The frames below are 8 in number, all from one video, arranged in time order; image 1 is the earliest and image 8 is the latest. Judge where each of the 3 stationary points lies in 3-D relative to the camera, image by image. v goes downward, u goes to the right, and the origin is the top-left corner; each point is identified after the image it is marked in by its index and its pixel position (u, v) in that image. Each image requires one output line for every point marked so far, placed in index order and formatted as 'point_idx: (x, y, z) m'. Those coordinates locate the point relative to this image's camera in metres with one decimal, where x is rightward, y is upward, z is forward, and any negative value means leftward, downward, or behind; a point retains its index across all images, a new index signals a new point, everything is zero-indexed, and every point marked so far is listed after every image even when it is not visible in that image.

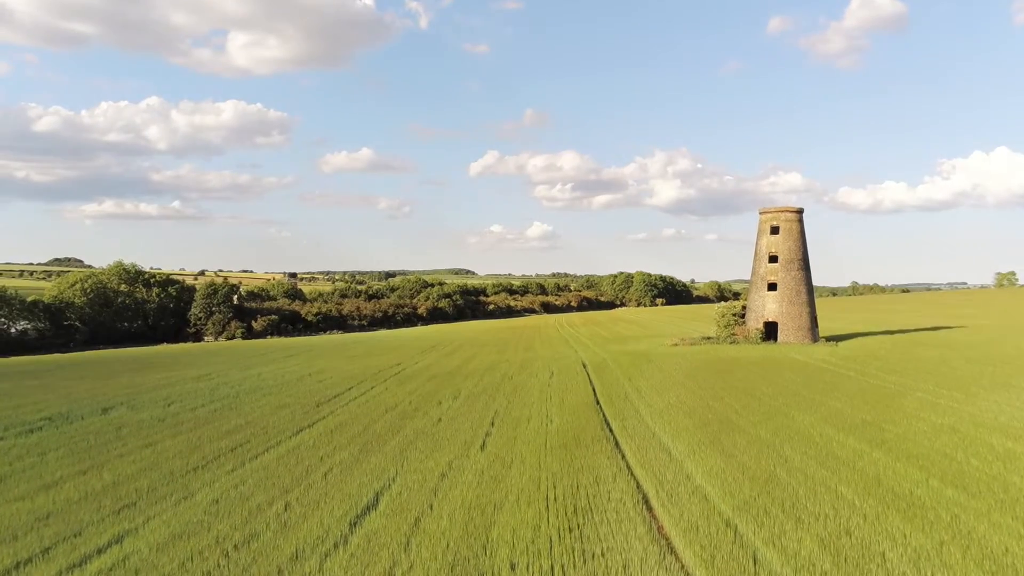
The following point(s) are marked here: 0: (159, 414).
0: (-11.5, -4.1, +19.3) m
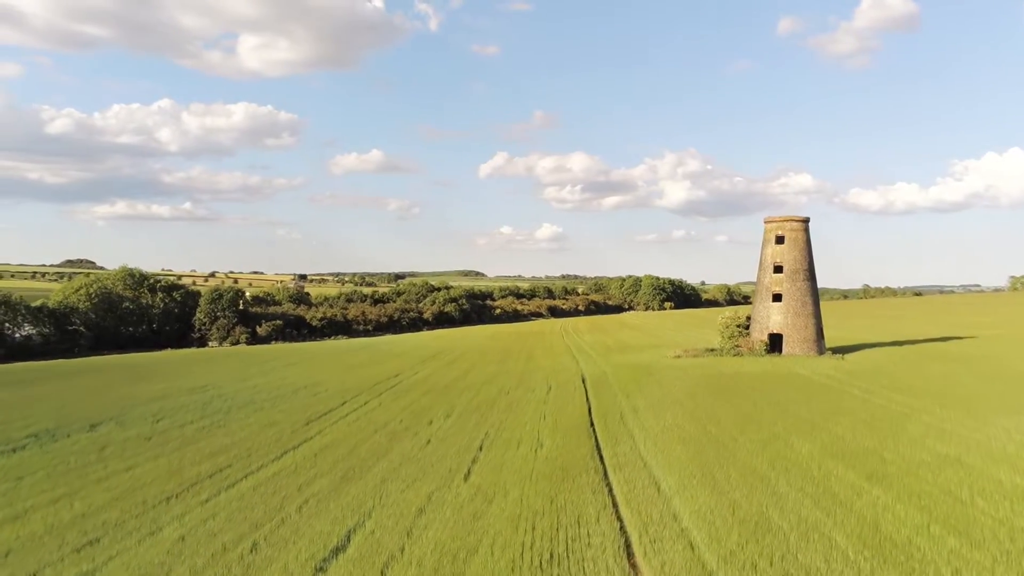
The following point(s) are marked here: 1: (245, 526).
0: (-11.8, -4.6, +19.0) m
1: (-4.7, -4.2, +10.4) m
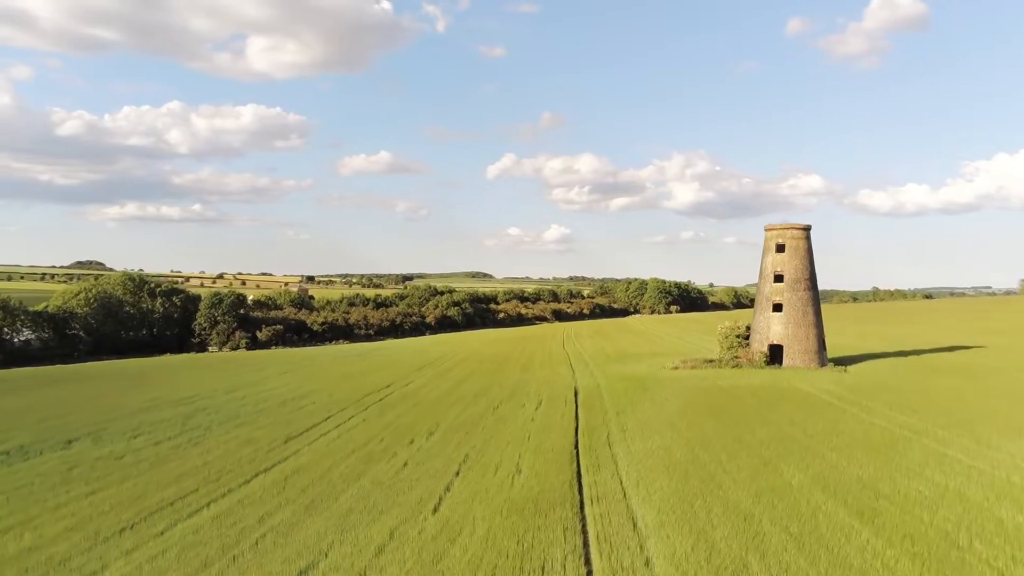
0: (-12.3, -5.0, +18.5) m
1: (-5.3, -4.6, +9.9) m
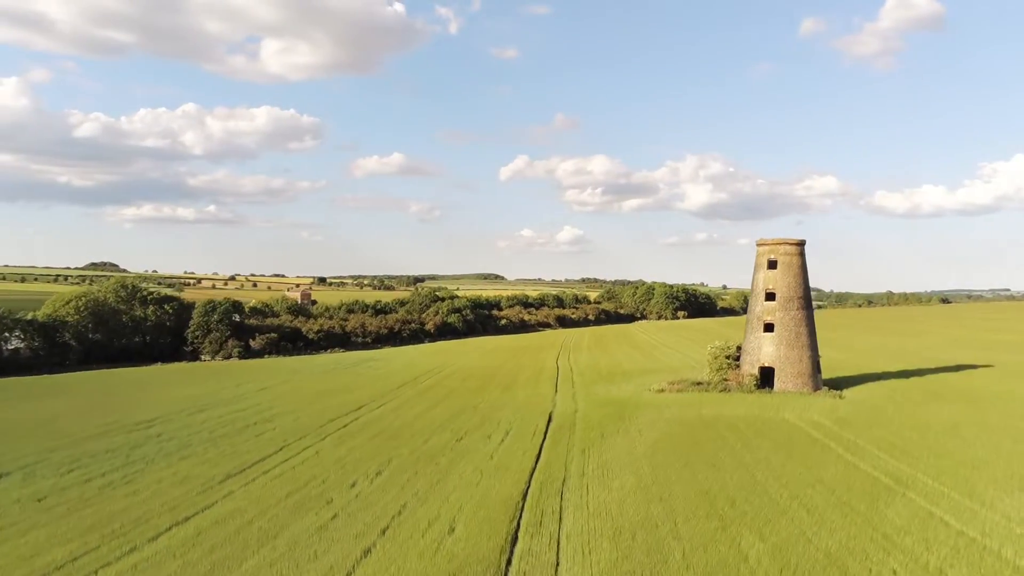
0: (-13.7, -5.8, +17.3) m
1: (-6.9, -5.4, +8.6) m
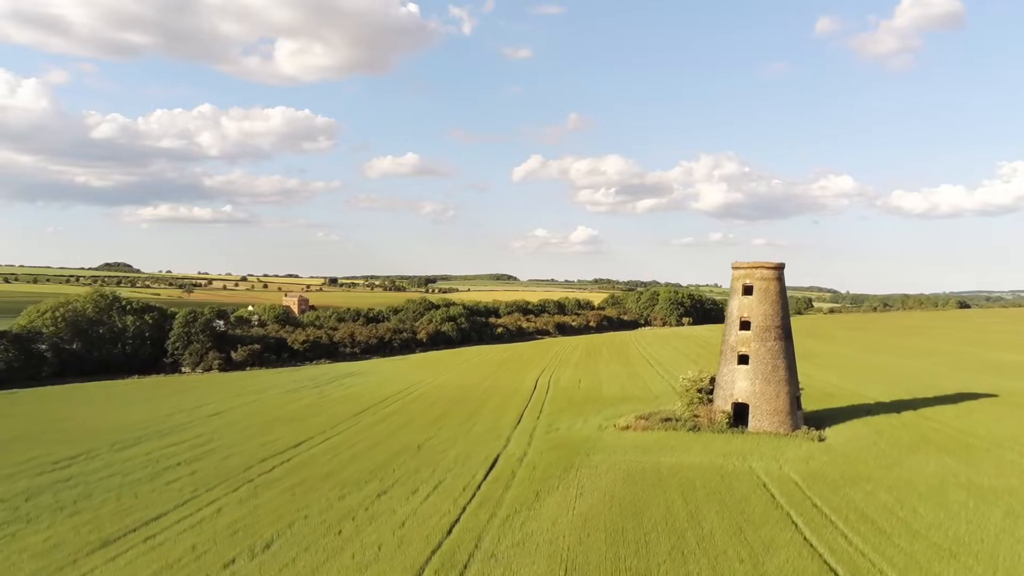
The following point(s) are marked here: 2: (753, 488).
0: (-16.1, -7.1, +15.4) m
1: (-9.5, -6.7, +6.5) m
2: (+7.7, -6.4, +18.9) m
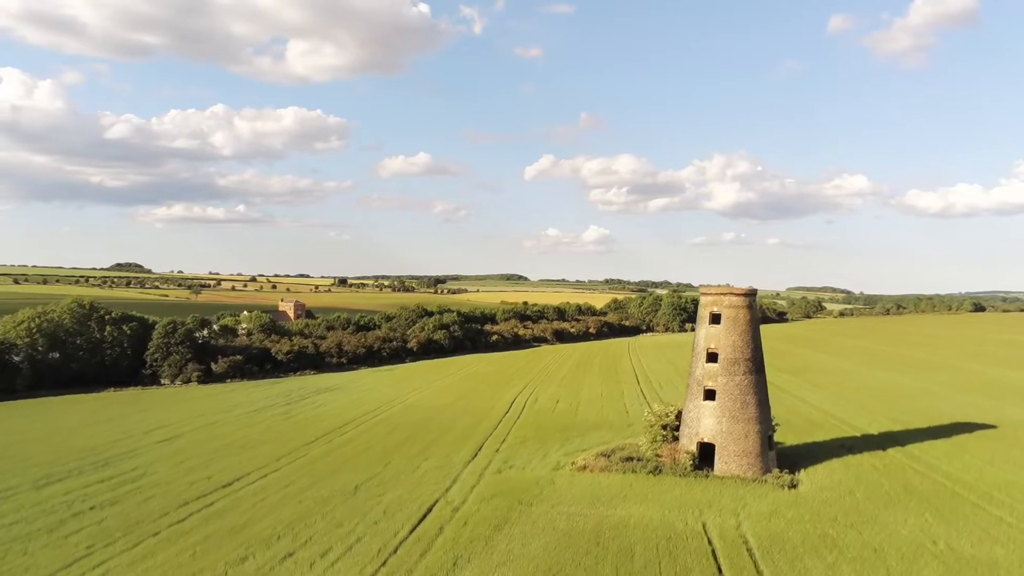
0: (-18.5, -8.2, +13.8) m
1: (-12.1, -7.9, +4.8) m
2: (+5.3, -7.6, +16.8) m
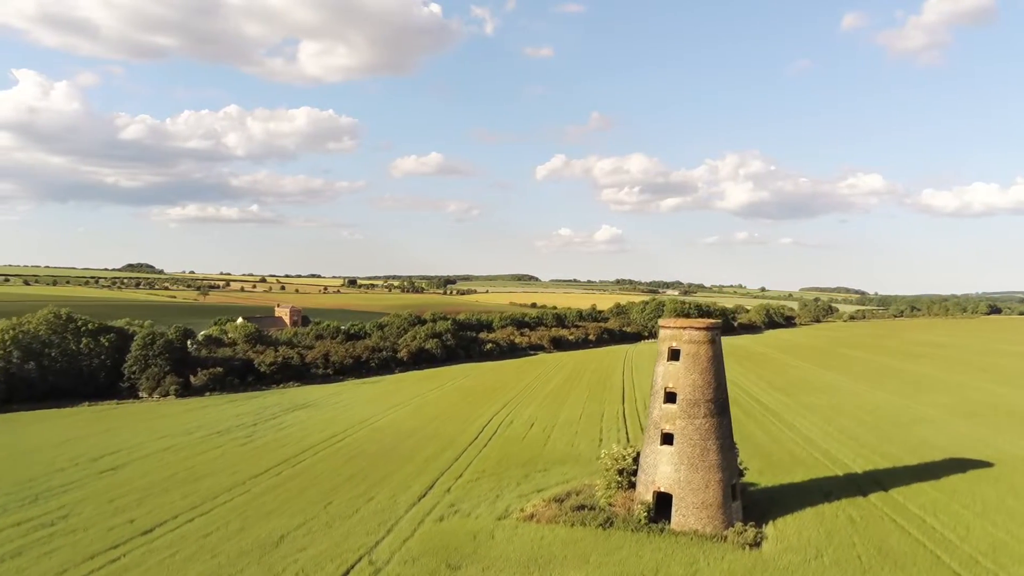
0: (-21.0, -9.5, +12.1) m
1: (-14.7, -9.1, +3.0) m
2: (+2.9, -8.9, +14.7) m
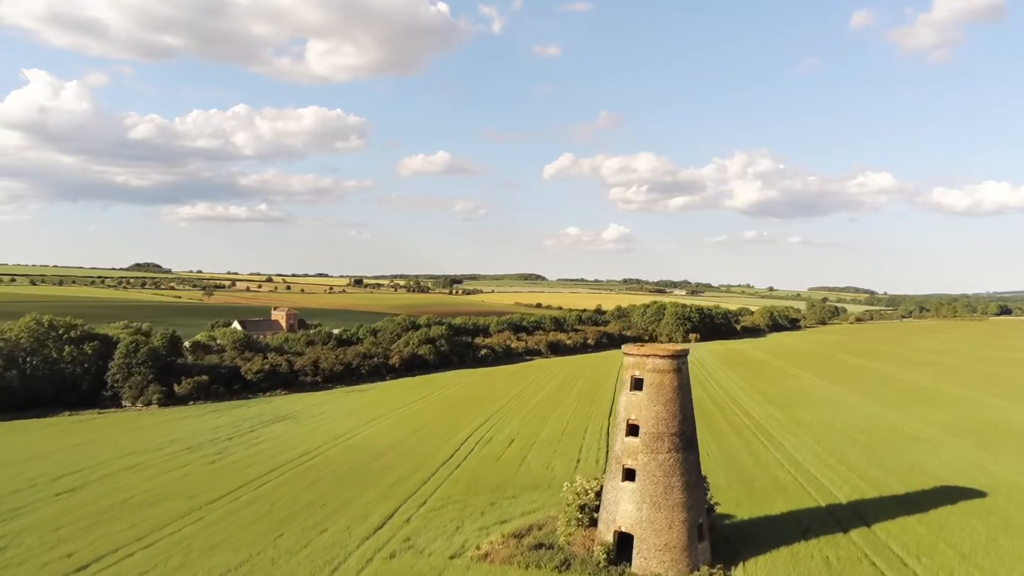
0: (-22.8, -10.3, +11.1) m
1: (-16.7, -10.0, +1.9) m
2: (+1.1, -9.8, +13.4) m
